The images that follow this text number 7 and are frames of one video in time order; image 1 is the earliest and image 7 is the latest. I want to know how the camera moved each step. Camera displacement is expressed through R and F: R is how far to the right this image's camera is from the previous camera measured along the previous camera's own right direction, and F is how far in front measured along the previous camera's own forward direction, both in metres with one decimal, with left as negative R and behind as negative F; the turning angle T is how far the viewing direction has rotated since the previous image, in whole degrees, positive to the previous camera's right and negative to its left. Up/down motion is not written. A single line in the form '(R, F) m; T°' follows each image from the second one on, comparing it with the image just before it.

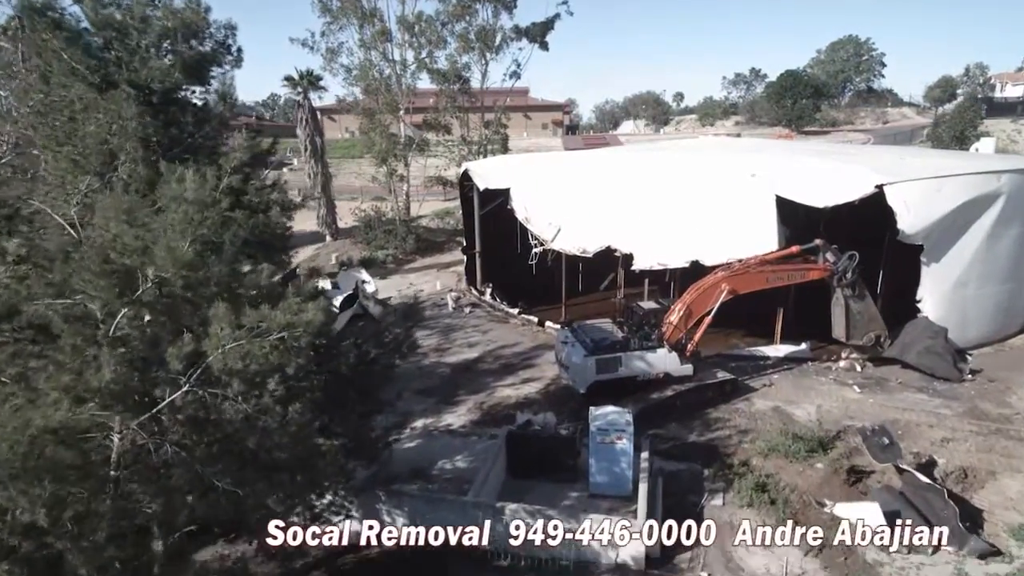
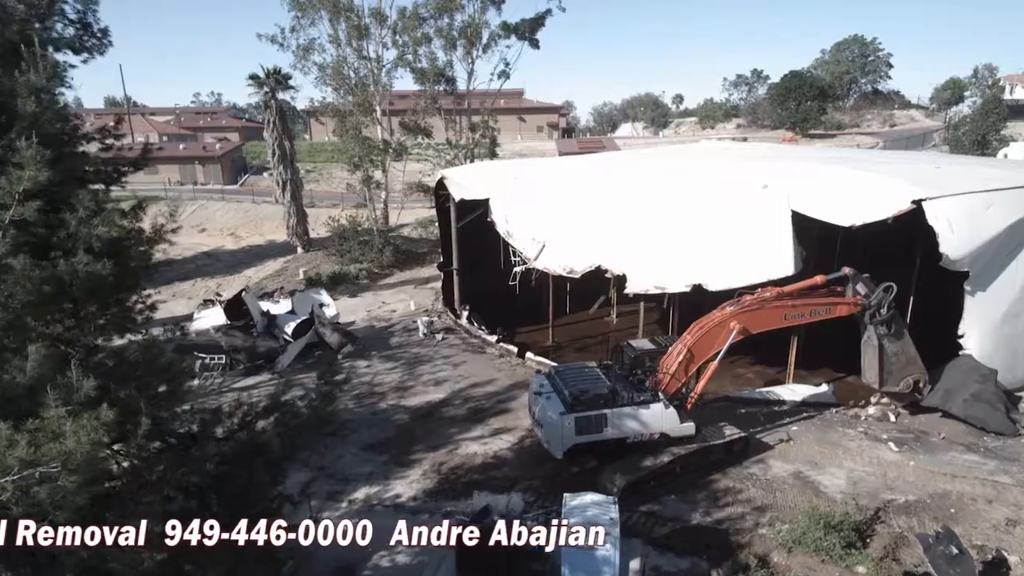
(+0.7, +2.3) m; 0°
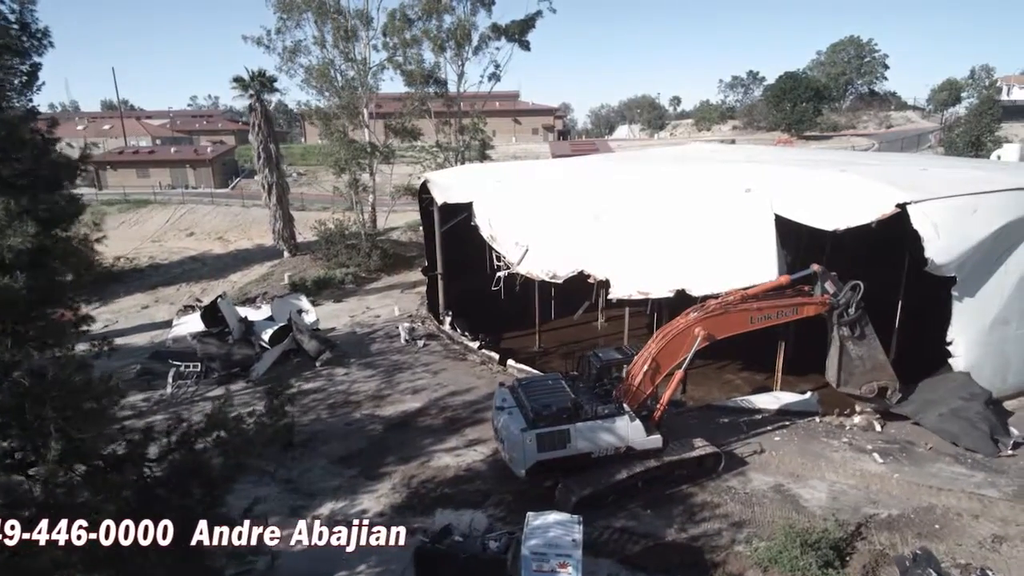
(+0.5, +0.3) m; 0°
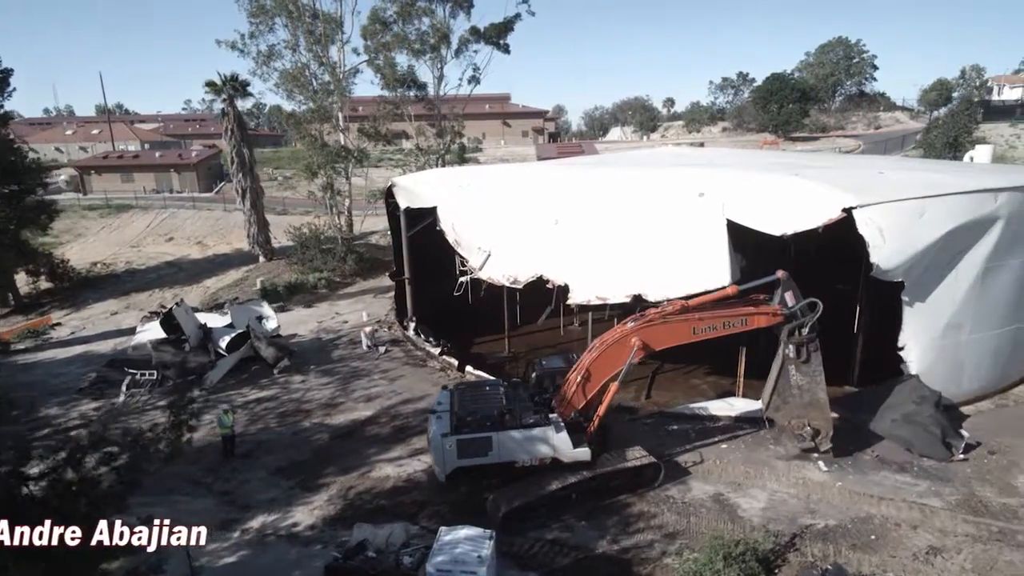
(+1.2, +0.1) m; 0°
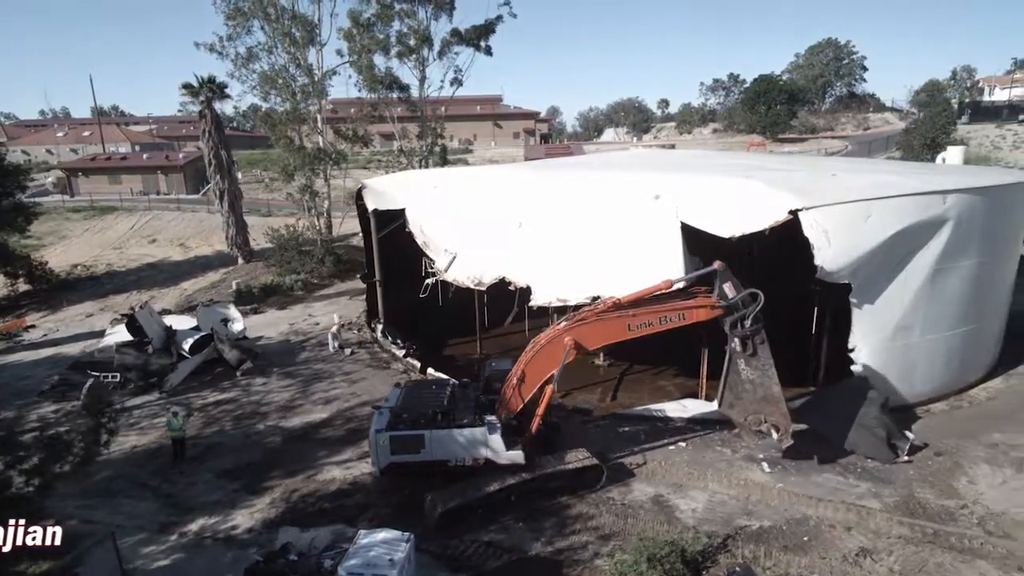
(+1.1, 0.0) m; 0°
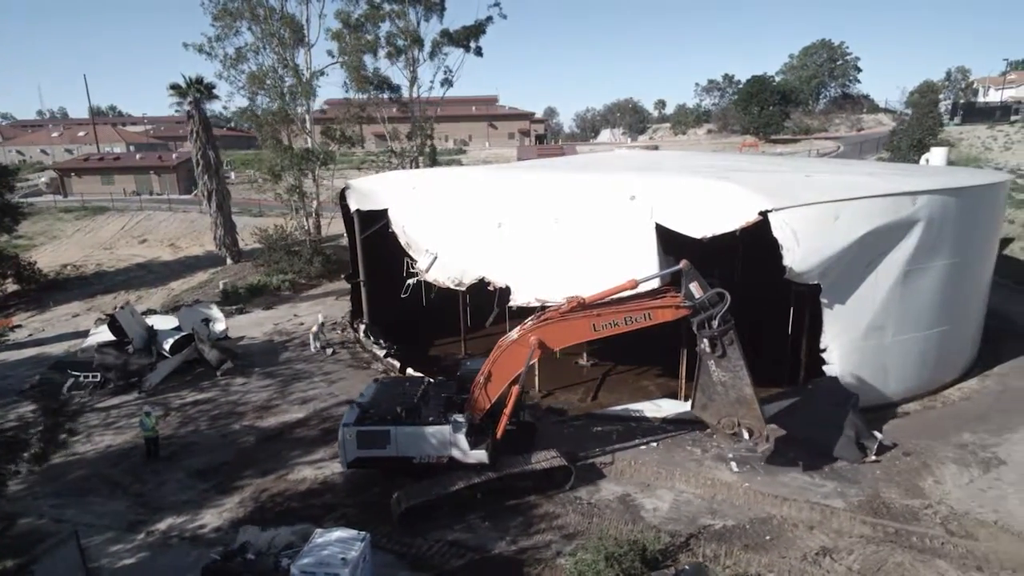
(+0.6, -0.1) m; 0°
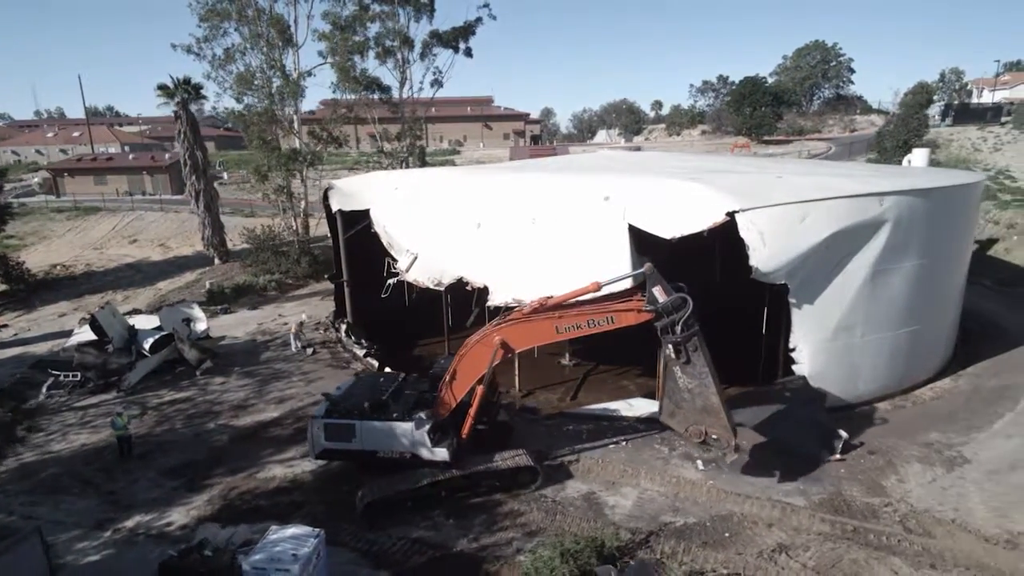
(+0.6, -0.1) m; 0°
